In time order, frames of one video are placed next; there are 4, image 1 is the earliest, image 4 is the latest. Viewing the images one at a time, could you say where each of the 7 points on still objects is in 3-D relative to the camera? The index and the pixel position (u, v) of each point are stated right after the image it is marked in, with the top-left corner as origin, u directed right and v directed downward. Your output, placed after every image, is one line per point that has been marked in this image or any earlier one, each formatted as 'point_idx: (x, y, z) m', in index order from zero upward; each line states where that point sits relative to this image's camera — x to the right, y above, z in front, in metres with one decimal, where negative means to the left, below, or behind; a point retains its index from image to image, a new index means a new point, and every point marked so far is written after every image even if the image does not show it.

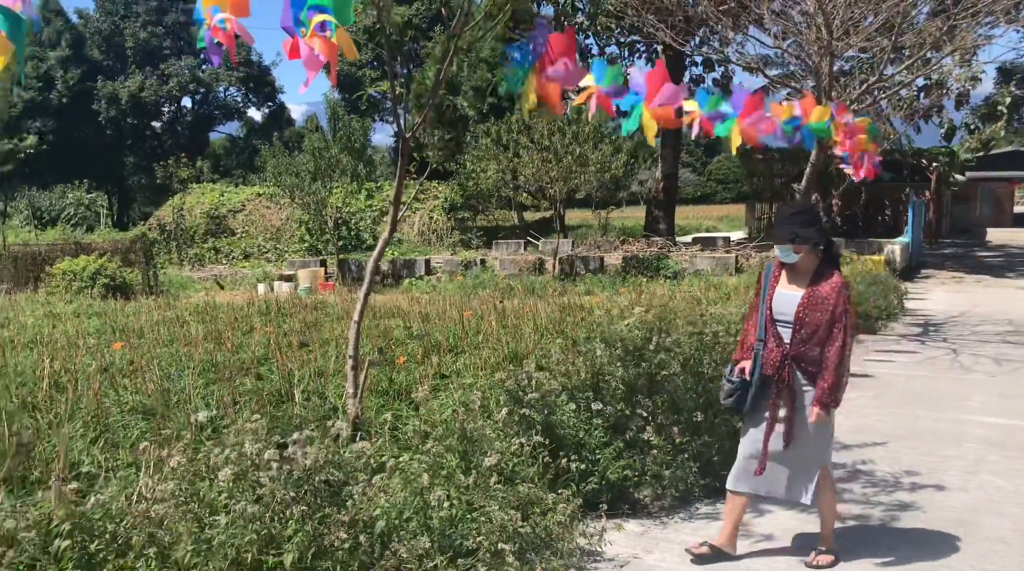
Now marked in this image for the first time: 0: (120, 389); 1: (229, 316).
0: (-2.0, -0.5, +5.0) m
1: (-2.7, -0.3, +9.2) m
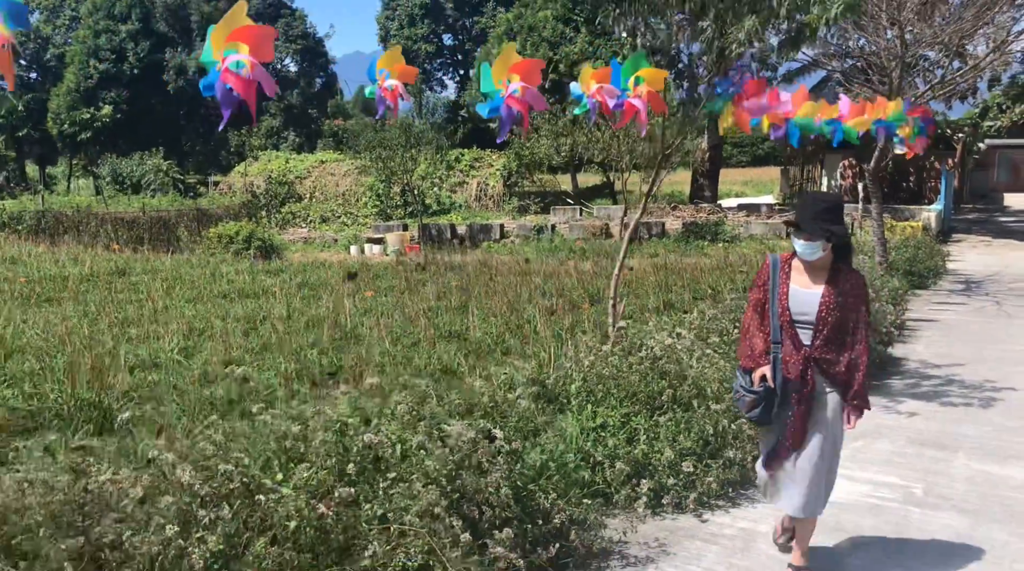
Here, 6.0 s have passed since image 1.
0: (-0.8, -0.3, +6.9) m
1: (-1.4, +0.1, +11.1) m
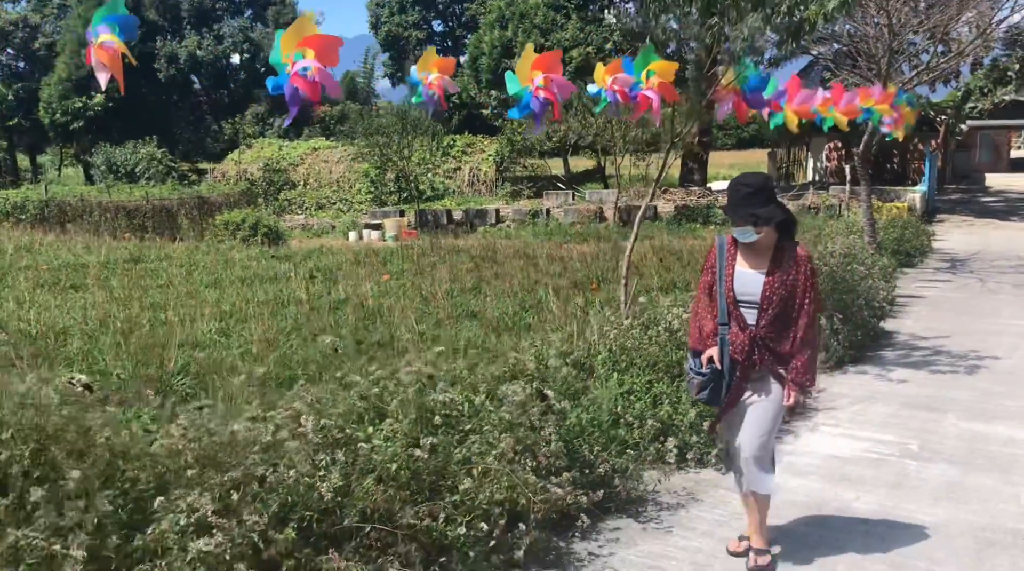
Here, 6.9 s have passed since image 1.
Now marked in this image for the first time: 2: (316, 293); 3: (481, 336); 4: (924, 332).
0: (-0.7, -0.1, +7.3) m
1: (-1.4, +0.3, +11.4) m
2: (-1.6, -0.1, +8.2) m
3: (-0.2, -0.3, +5.7) m
4: (+3.1, -0.4, +7.4) m
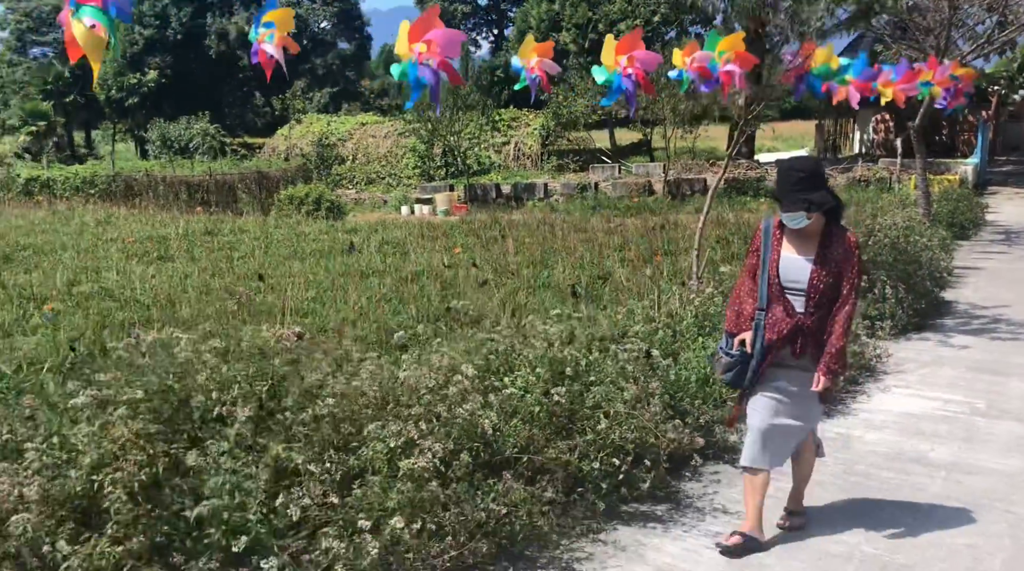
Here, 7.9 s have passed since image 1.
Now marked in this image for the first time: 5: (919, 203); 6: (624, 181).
0: (-0.1, +0.1, +7.7) m
1: (-0.7, +0.7, +11.8) m
2: (-1.0, +0.2, +8.6) m
3: (+0.3, -0.1, +6.0) m
4: (+3.7, -0.1, +7.6) m
5: (+4.7, +1.0, +11.4) m
6: (+2.3, +2.1, +19.8) m
